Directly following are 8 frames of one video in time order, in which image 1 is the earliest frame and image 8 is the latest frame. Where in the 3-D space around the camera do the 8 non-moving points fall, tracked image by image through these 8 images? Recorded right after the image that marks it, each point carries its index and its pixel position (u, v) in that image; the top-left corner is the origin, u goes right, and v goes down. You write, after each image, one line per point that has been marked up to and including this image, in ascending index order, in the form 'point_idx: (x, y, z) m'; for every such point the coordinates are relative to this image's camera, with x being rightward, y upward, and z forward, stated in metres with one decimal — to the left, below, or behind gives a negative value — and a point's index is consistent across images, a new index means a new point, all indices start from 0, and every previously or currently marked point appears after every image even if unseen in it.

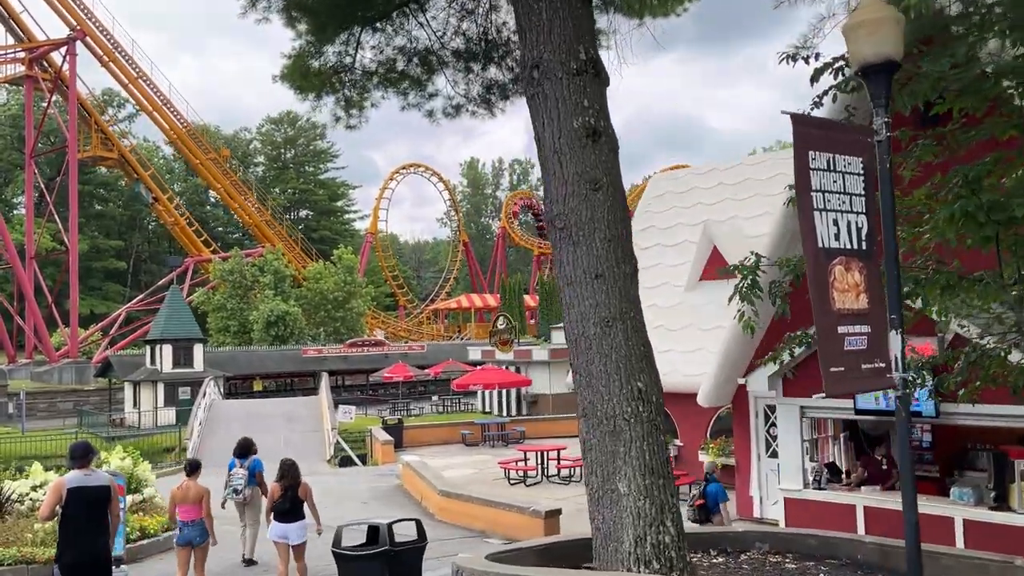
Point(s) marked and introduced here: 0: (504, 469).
0: (-0.1, -3.4, +15.7) m
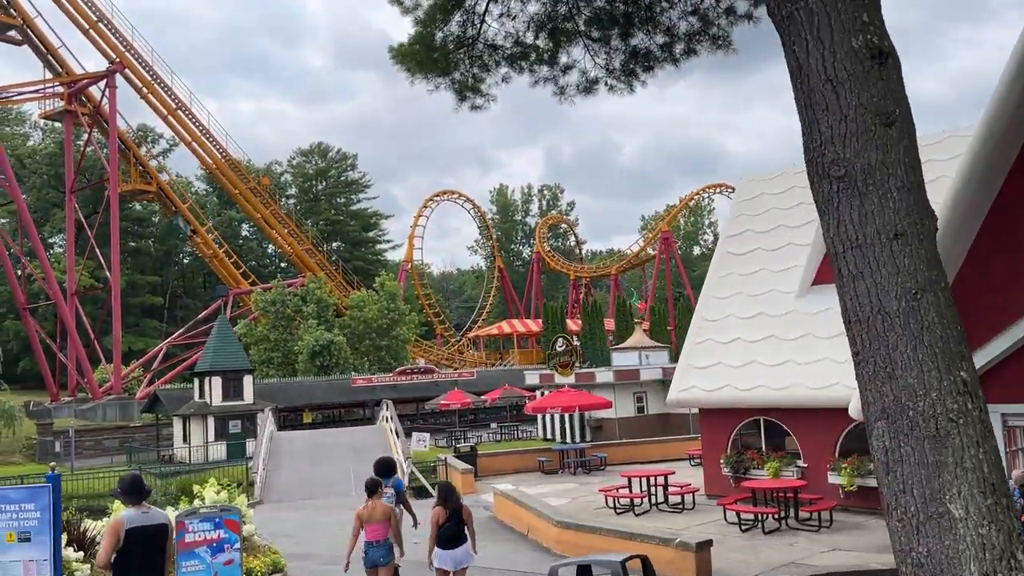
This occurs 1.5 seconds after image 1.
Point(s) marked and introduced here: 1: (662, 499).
0: (+1.6, -3.5, +14.3) m
1: (+2.6, -3.6, +14.3) m
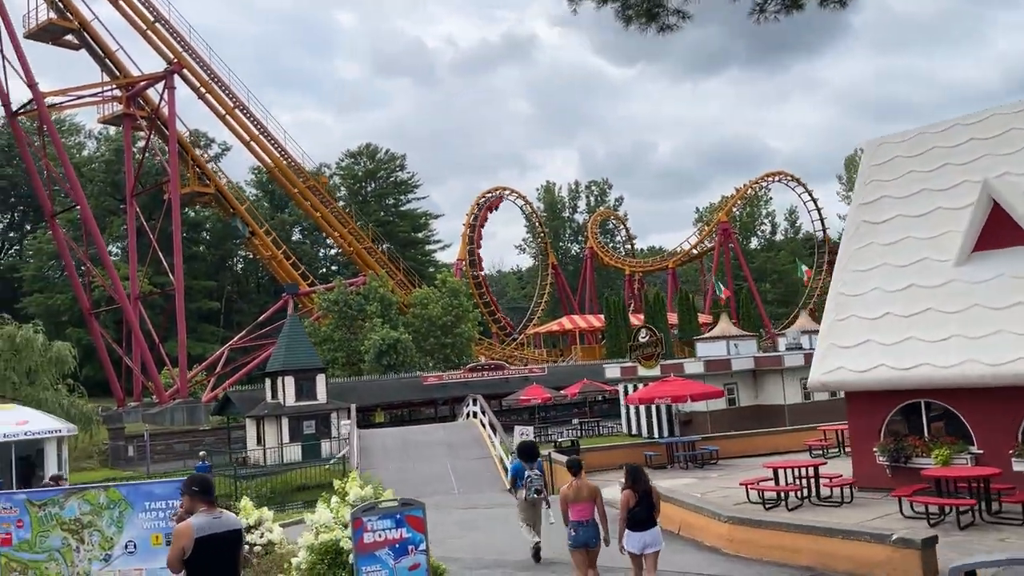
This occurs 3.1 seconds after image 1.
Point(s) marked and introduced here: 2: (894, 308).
0: (+3.7, -3.1, +13.0) m
1: (+4.6, -3.1, +12.9) m
2: (+6.2, -0.3, +13.7) m
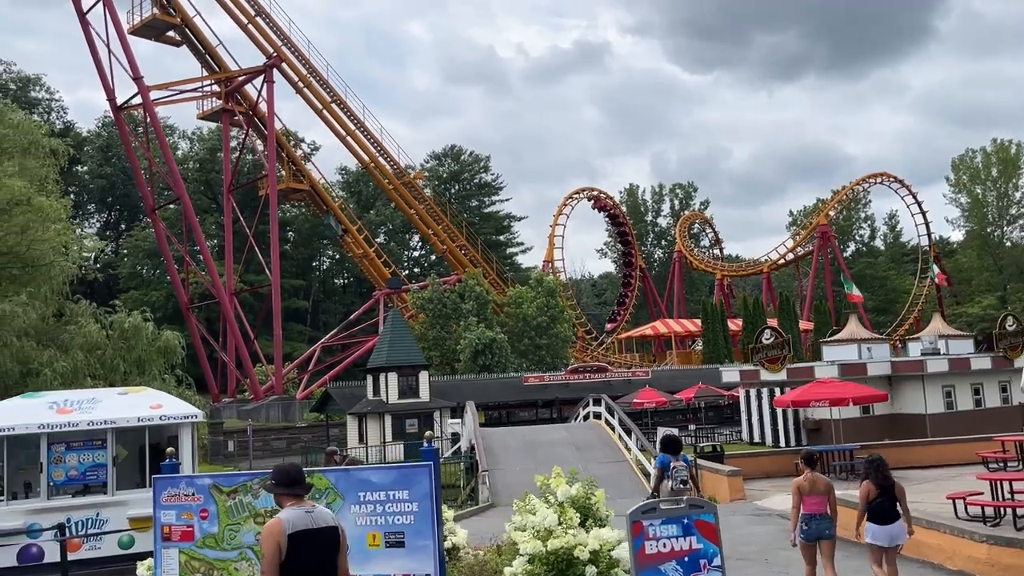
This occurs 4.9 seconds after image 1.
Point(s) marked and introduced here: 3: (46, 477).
0: (+6.0, -2.9, +11.2) m
1: (+7.0, -2.9, +11.1) m
2: (+8.6, -0.1, +11.7) m
3: (-5.9, -2.4, +10.7) m
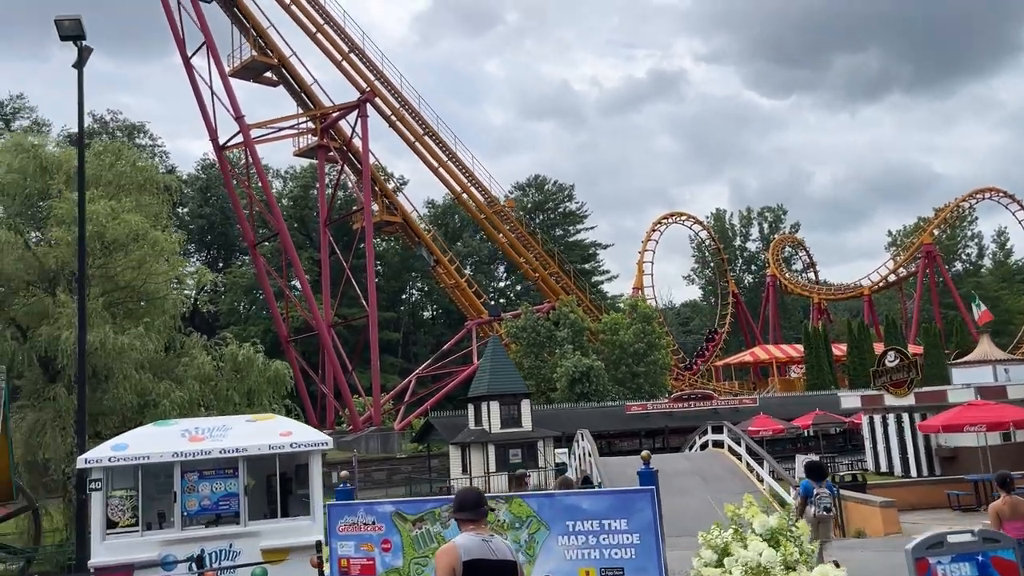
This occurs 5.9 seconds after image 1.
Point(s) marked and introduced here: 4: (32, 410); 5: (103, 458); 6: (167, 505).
0: (+7.8, -2.9, +9.8) m
1: (+8.7, -2.9, +9.6) m
2: (+10.4, -0.1, +10.2) m
3: (-4.1, -2.7, +10.5) m
4: (-11.3, -2.9, +19.9) m
5: (-5.0, -2.1, +10.3) m
6: (-4.3, -2.7, +10.5) m
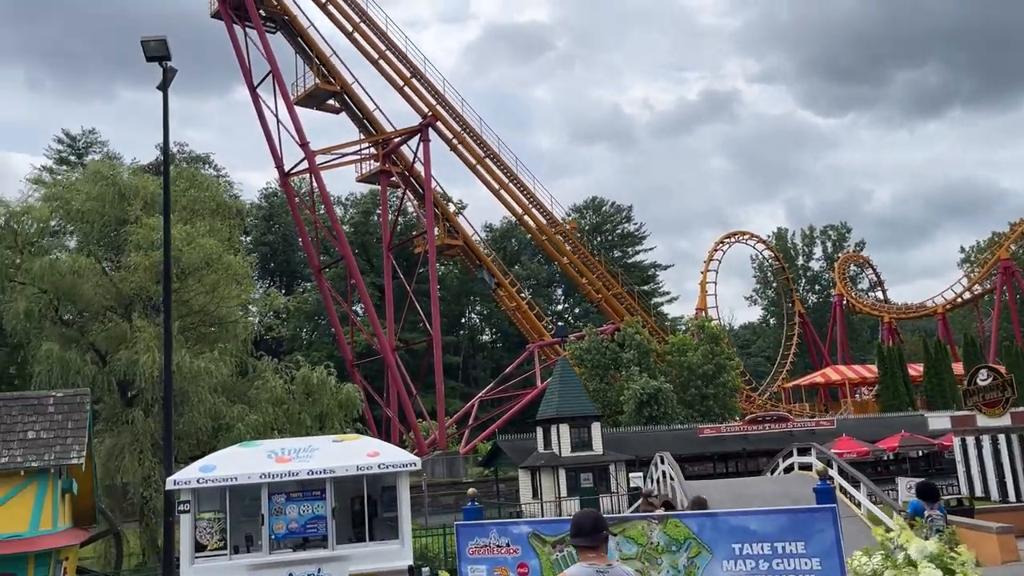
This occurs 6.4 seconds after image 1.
0: (+8.9, -3.0, +8.8) m
1: (+9.8, -2.9, +8.5) m
2: (+11.5, -0.1, +9.1) m
3: (-3.0, -2.9, +10.2) m
4: (-9.6, -3.5, +20.0) m
5: (-3.8, -2.3, +10.1) m
6: (-3.1, -2.9, +10.3) m
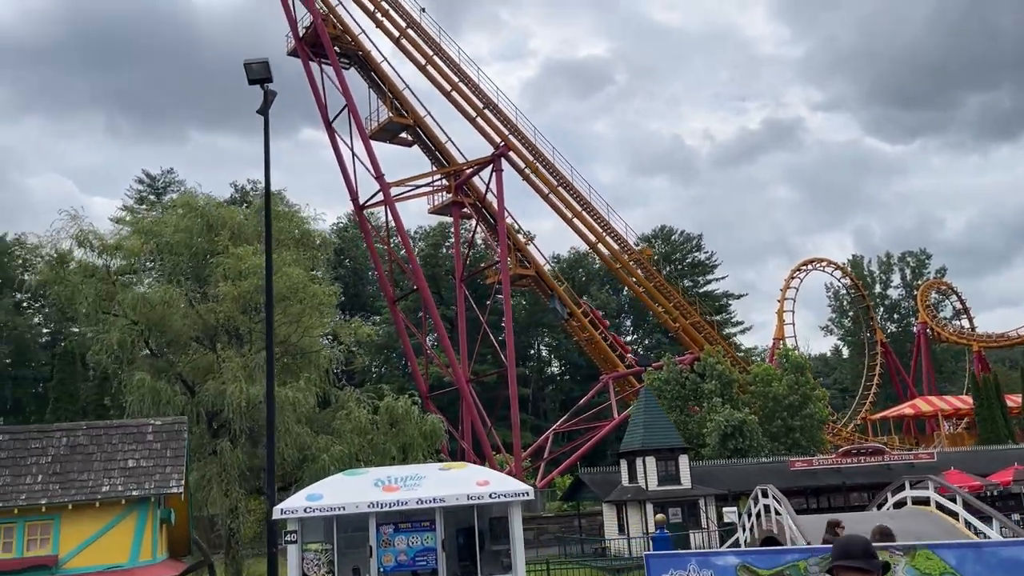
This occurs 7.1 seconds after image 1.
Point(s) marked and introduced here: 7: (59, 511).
0: (+10.2, -3.0, +7.5) m
1: (+11.0, -2.9, +7.1) m
2: (+12.7, -0.2, +7.7) m
3: (-1.6, -3.2, +9.8) m
4: (-7.4, -4.2, +20.0) m
5: (-2.5, -2.5, +9.7) m
6: (-1.8, -3.2, +9.8) m
7: (-6.7, -3.3, +12.4) m
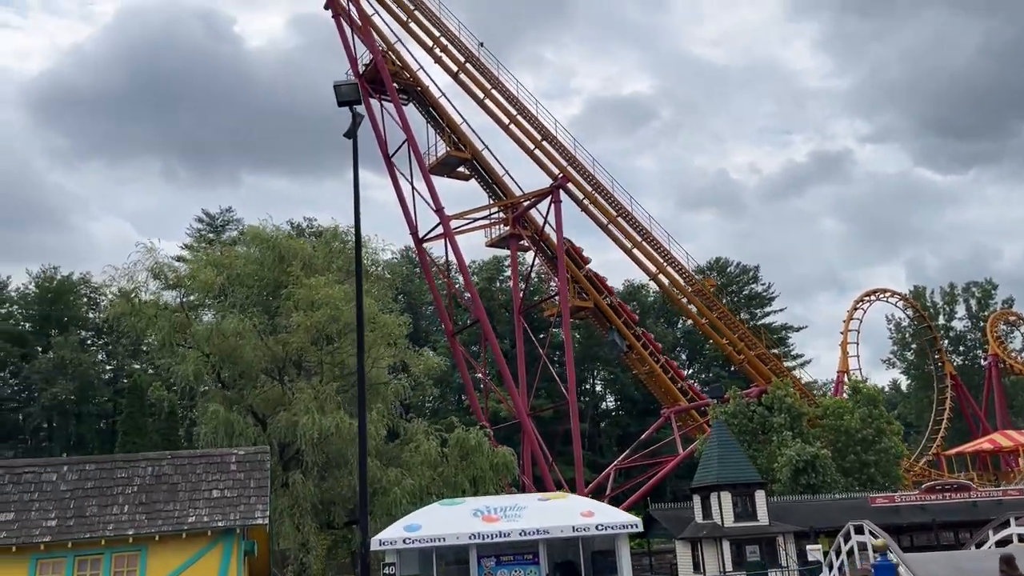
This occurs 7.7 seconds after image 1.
0: (+11.2, -3.0, +6.3) m
1: (+12.1, -2.9, +6.0) m
2: (+13.8, -0.1, +6.6) m
3: (-0.4, -3.4, +9.3) m
4: (-5.7, -4.9, +19.8) m
5: (-1.3, -2.8, +9.3) m
6: (-0.6, -3.4, +9.3) m
7: (-5.3, -3.7, +12.2) m
